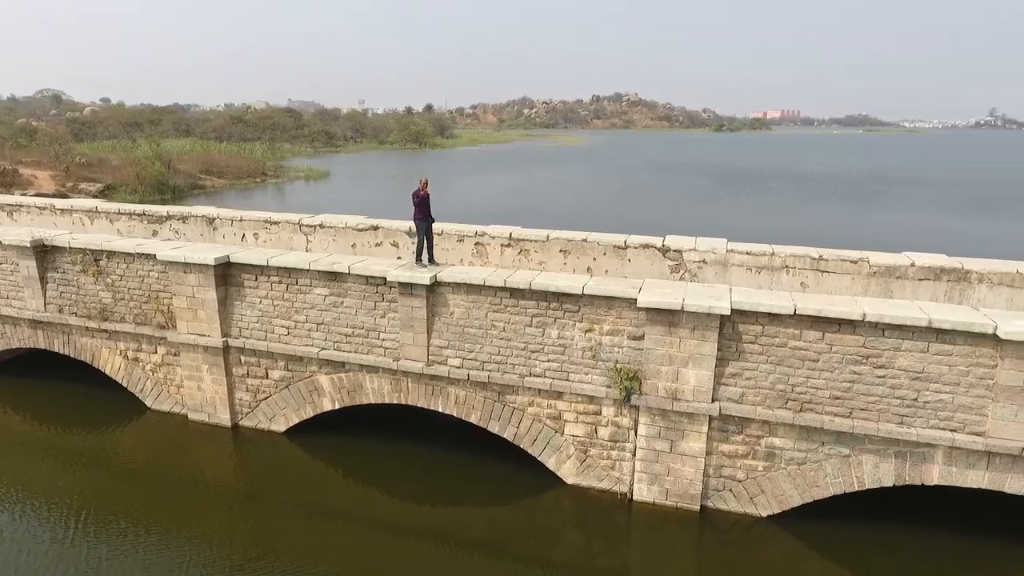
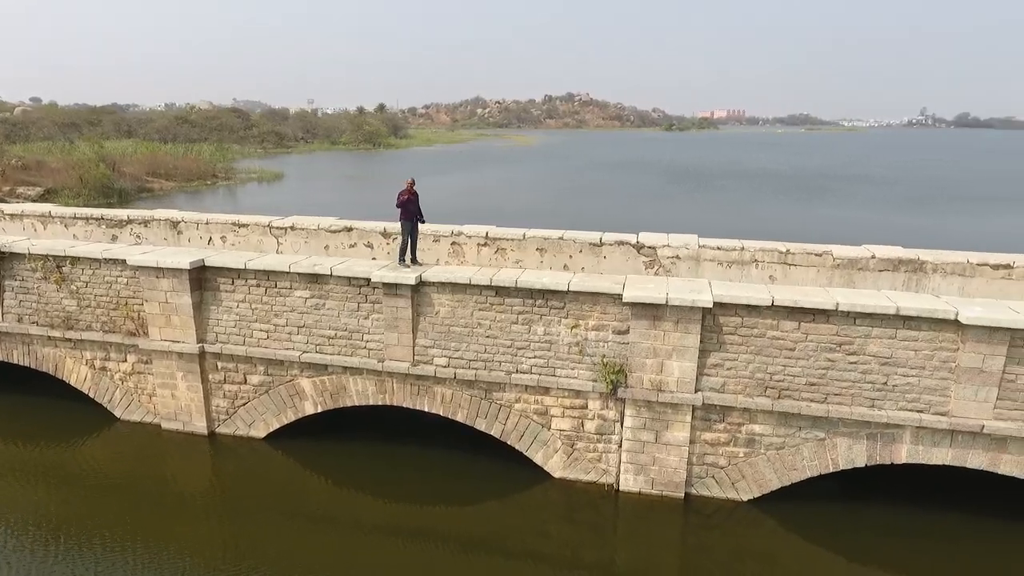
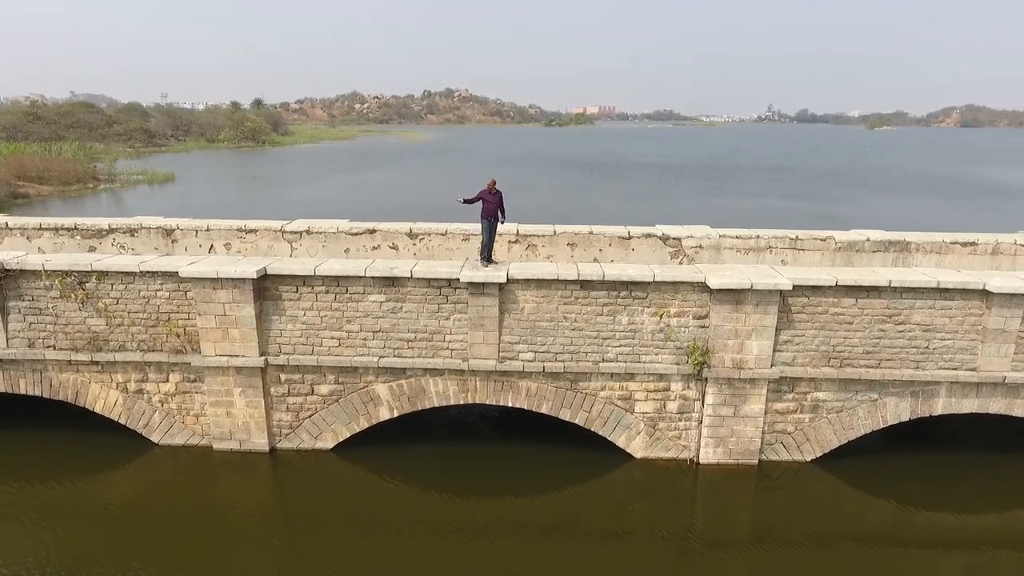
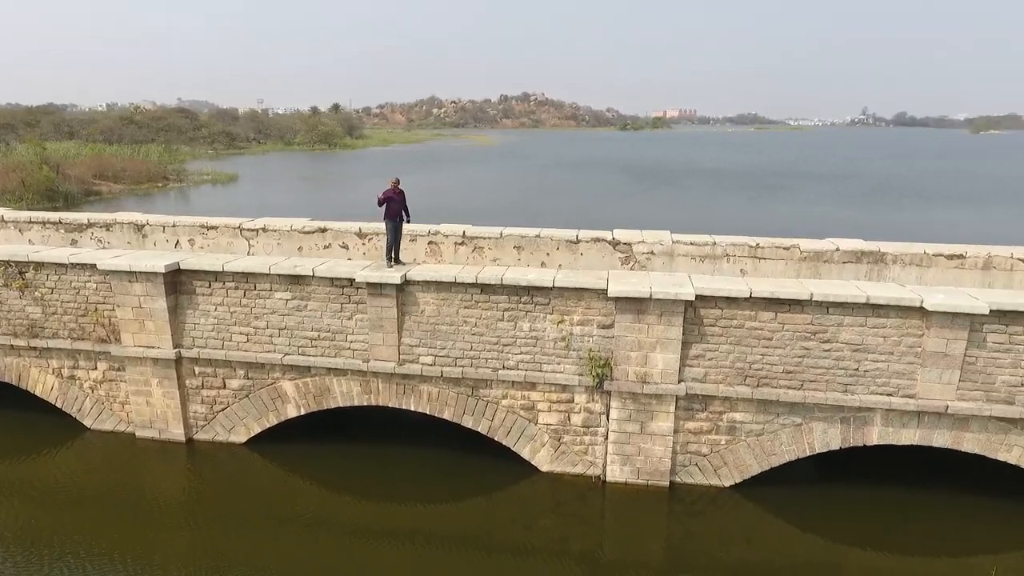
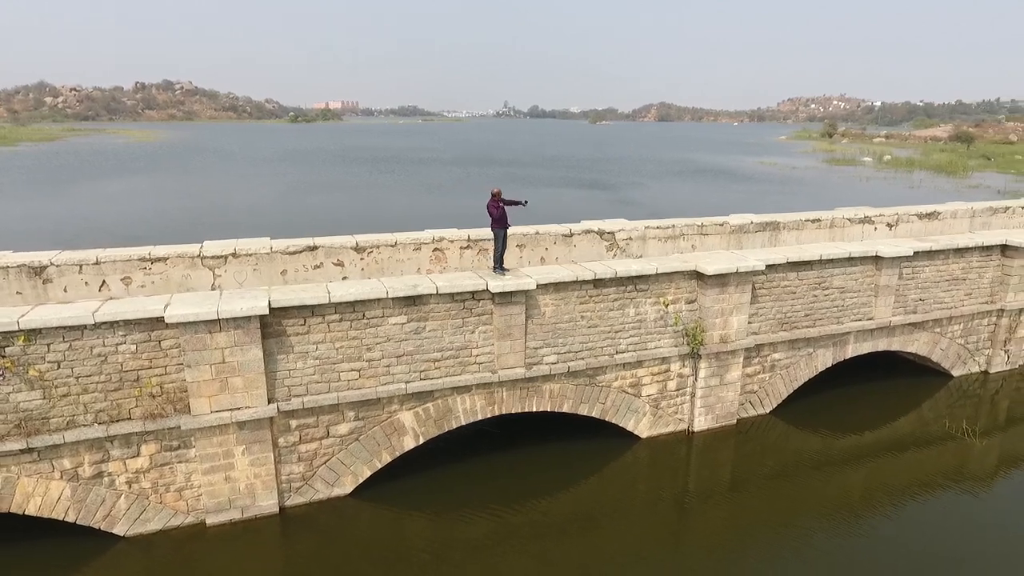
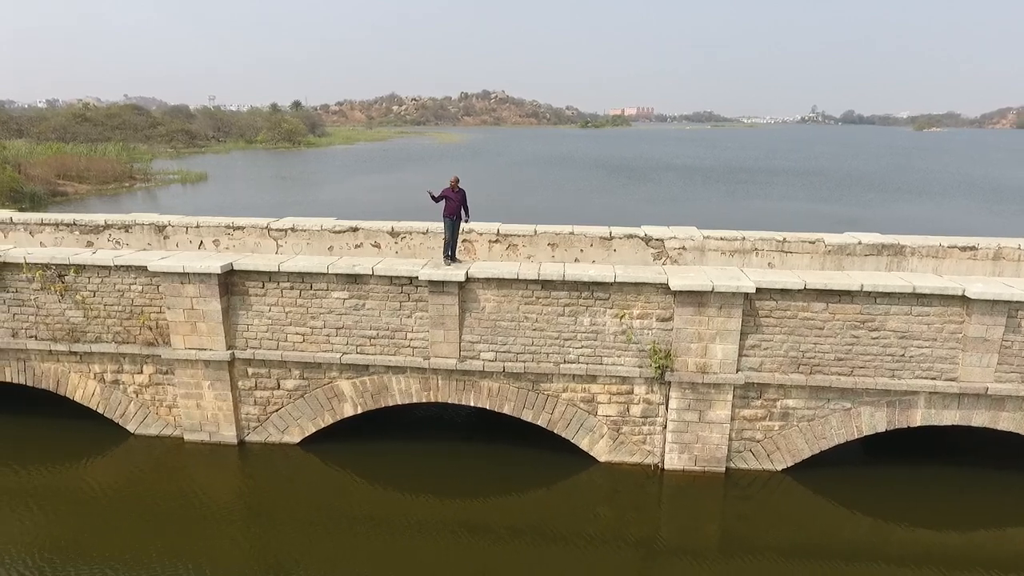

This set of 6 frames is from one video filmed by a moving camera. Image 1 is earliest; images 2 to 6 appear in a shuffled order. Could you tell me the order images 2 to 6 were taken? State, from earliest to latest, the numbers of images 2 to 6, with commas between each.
2, 4, 6, 3, 5
